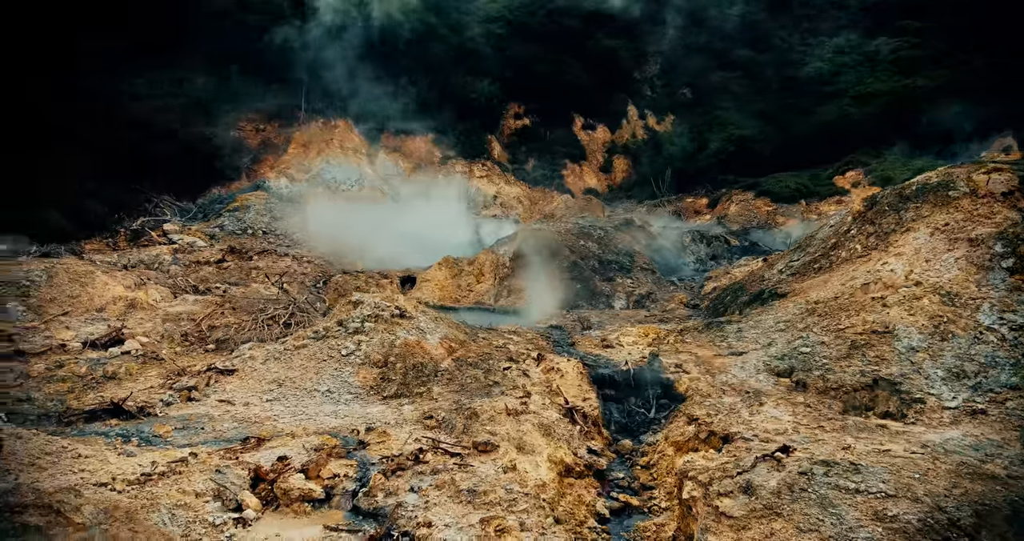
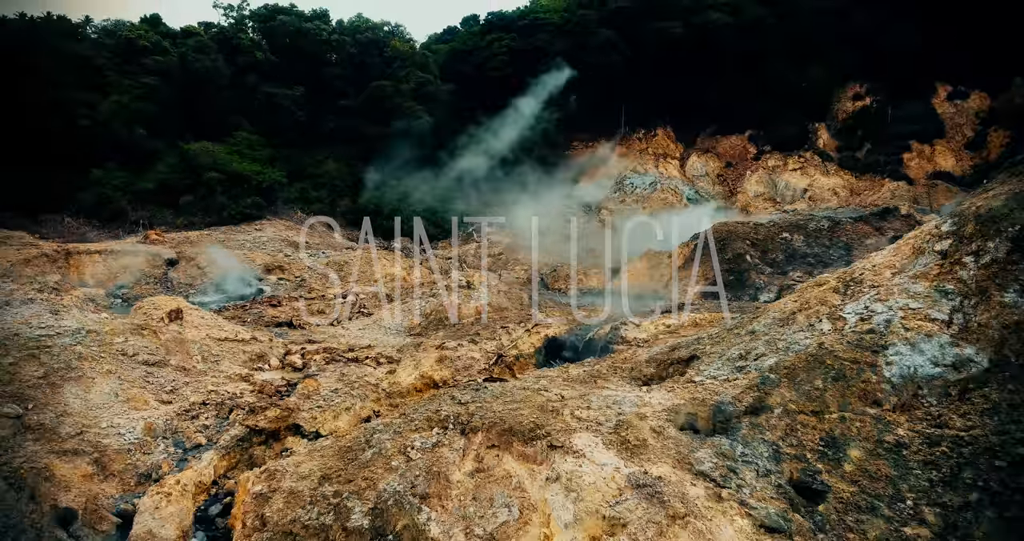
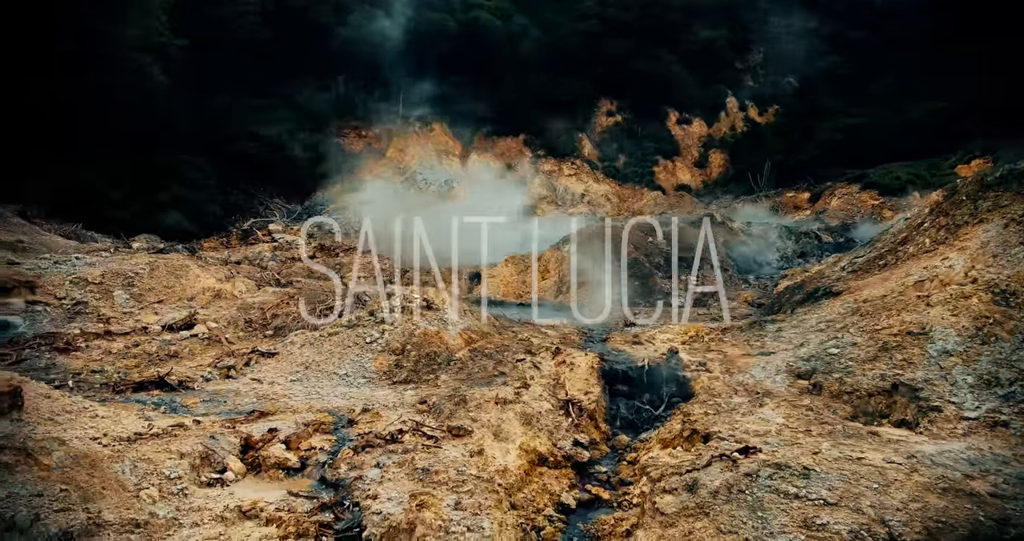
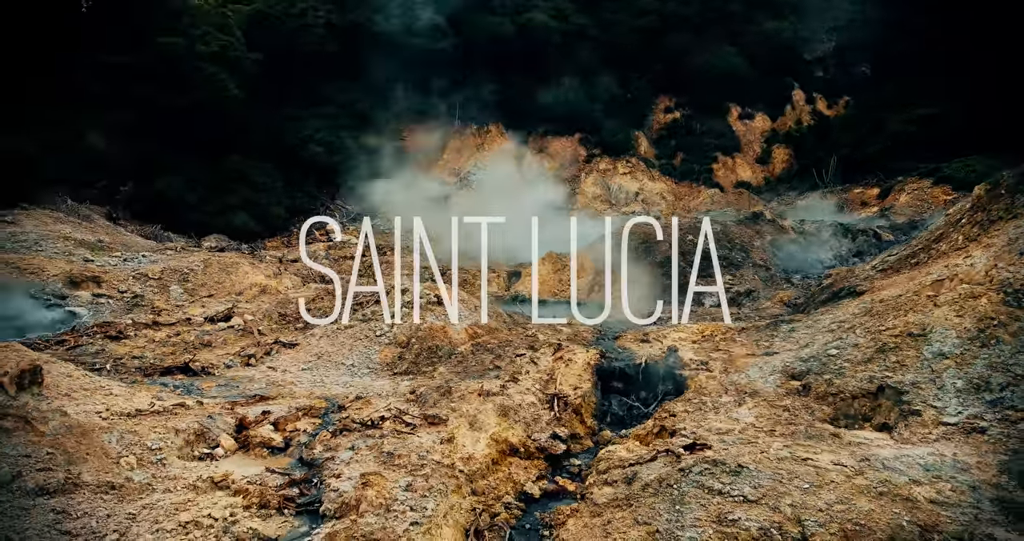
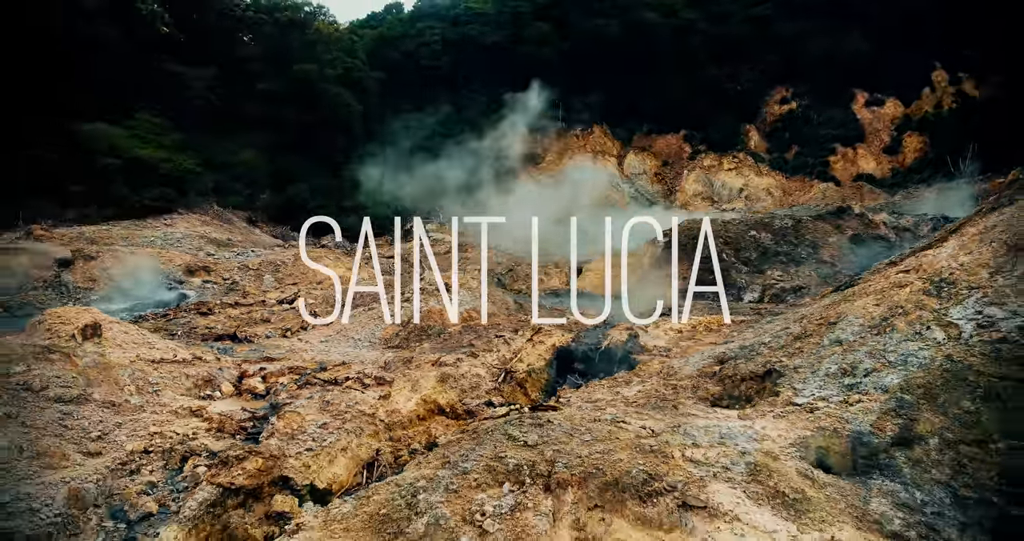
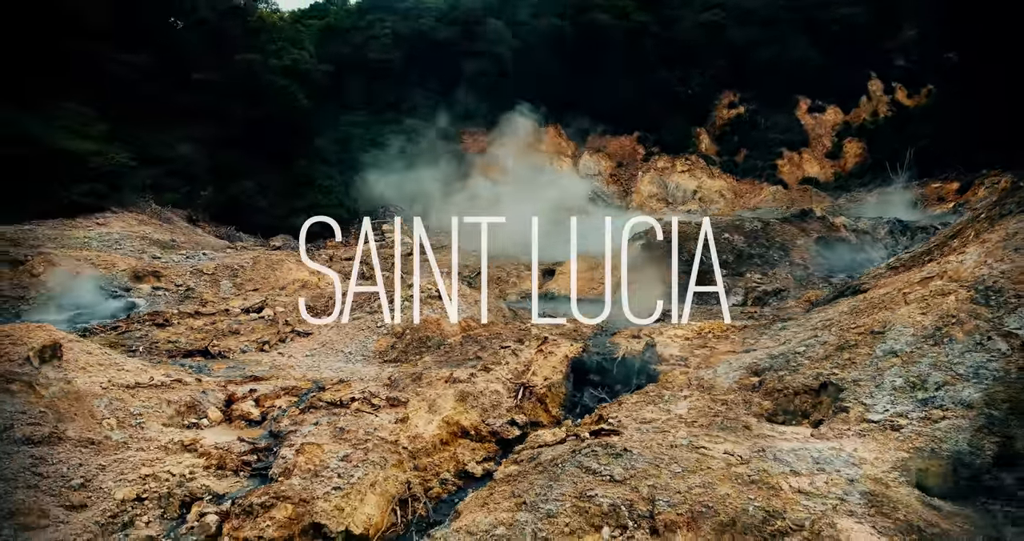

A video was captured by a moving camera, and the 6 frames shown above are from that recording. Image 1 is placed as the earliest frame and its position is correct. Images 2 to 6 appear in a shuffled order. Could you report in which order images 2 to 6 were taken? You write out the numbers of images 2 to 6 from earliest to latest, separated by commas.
3, 4, 6, 5, 2
